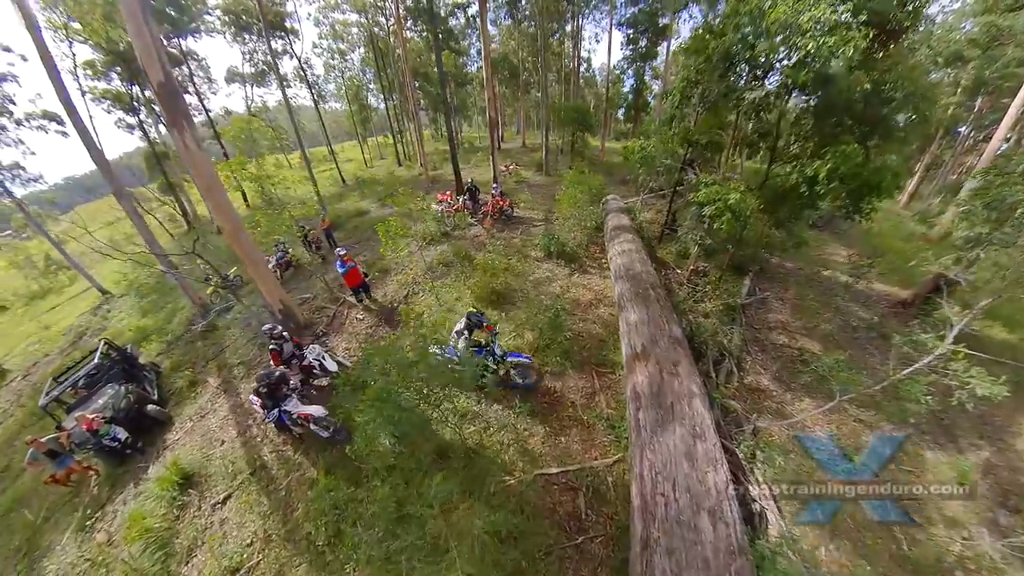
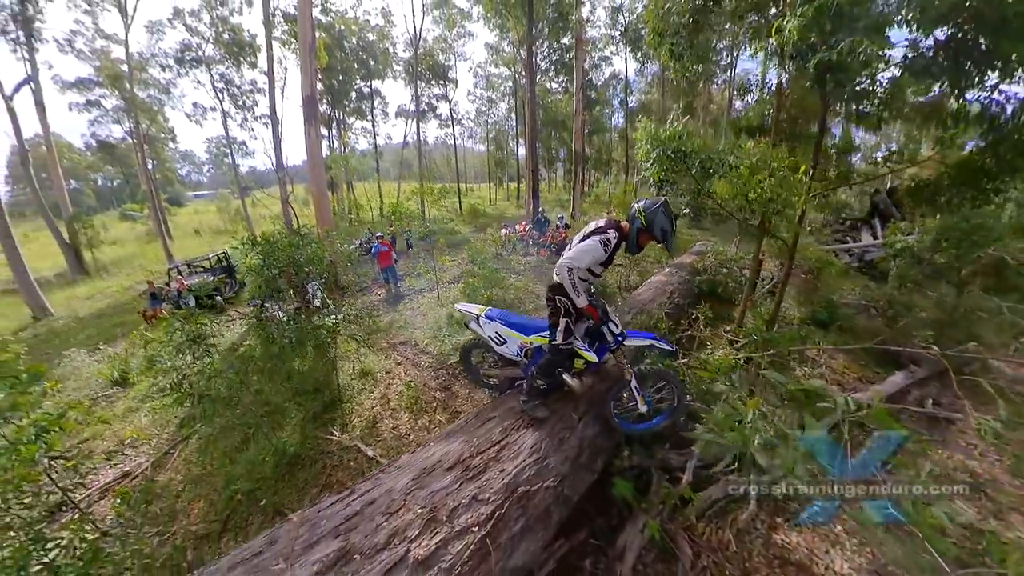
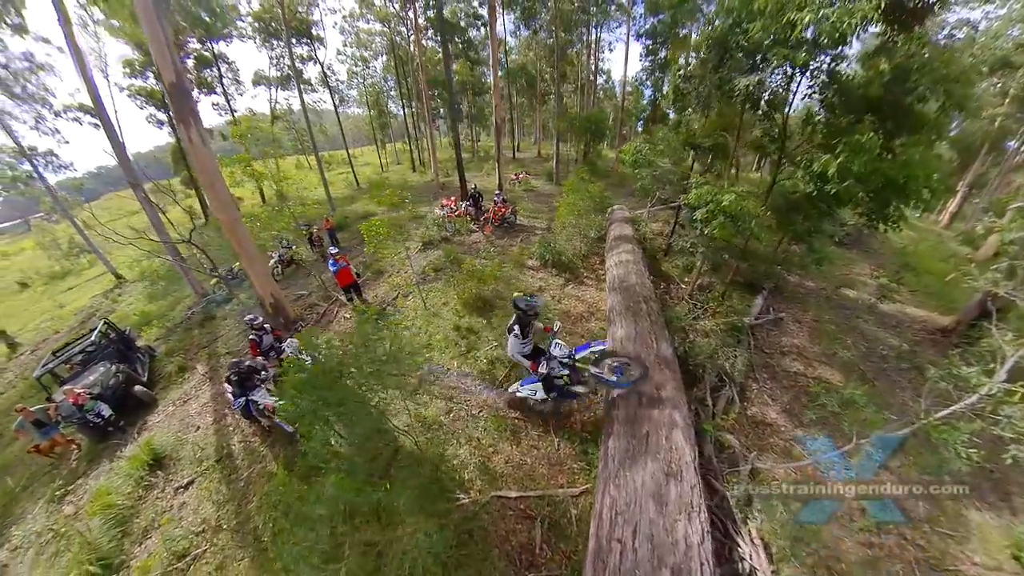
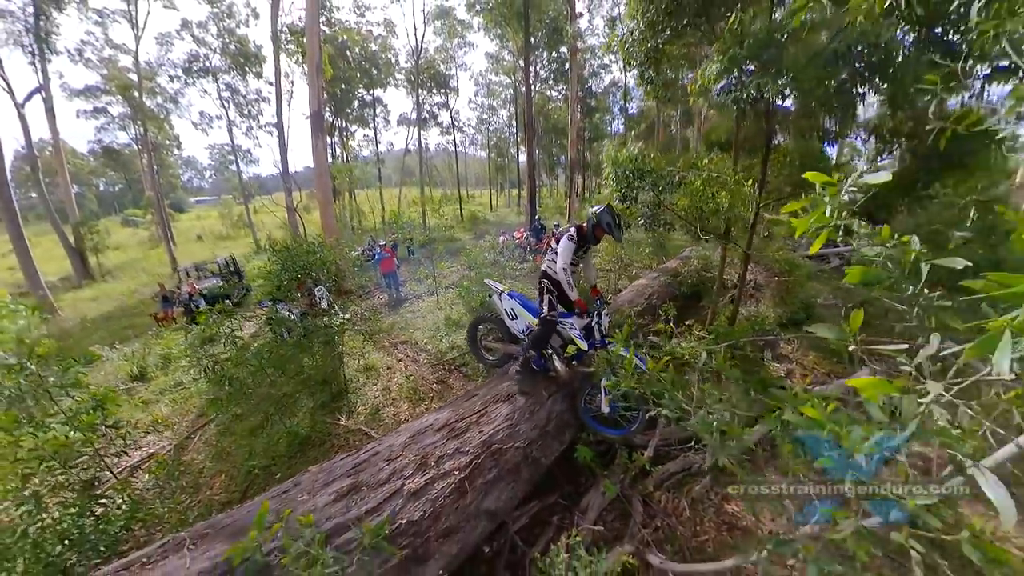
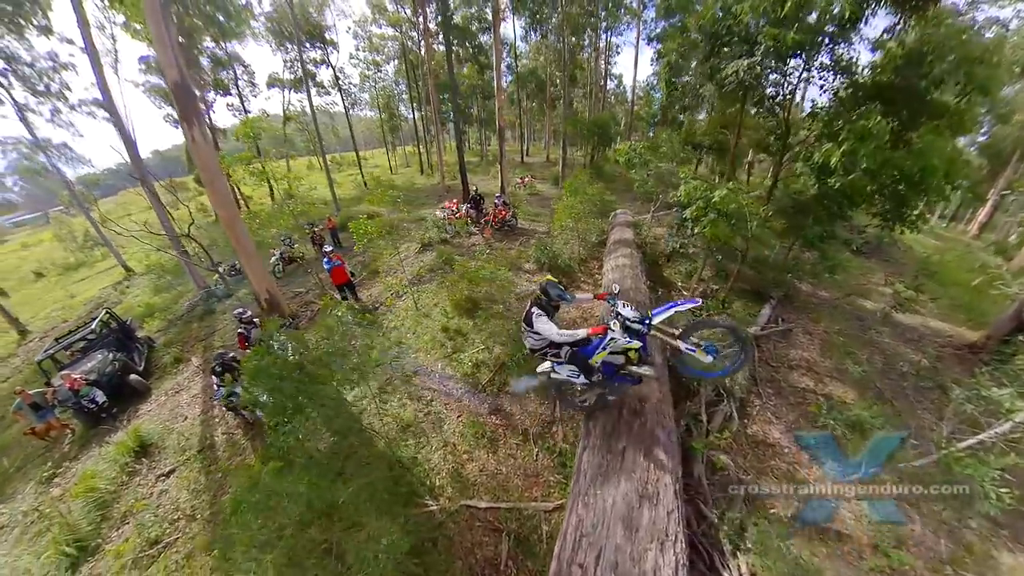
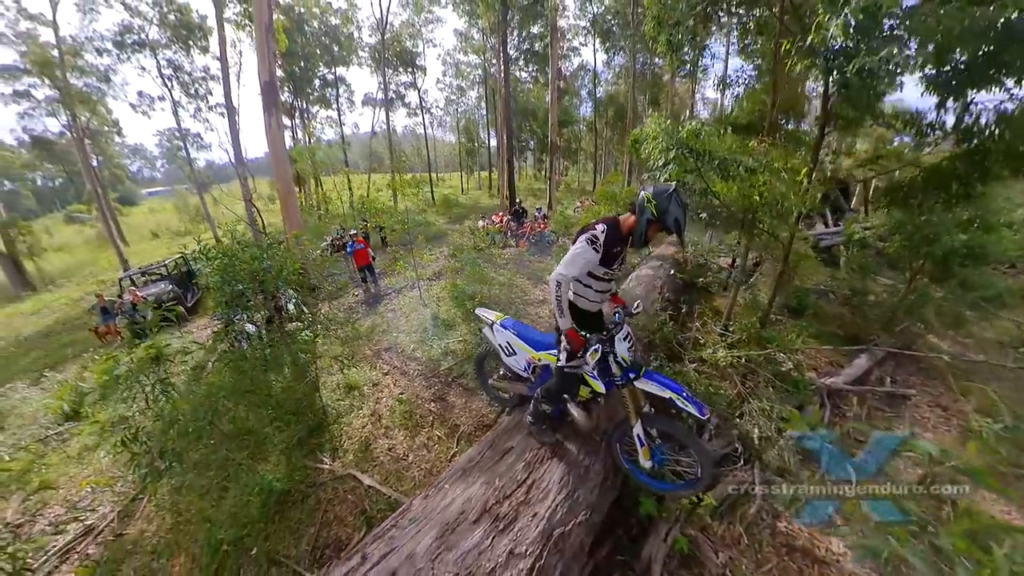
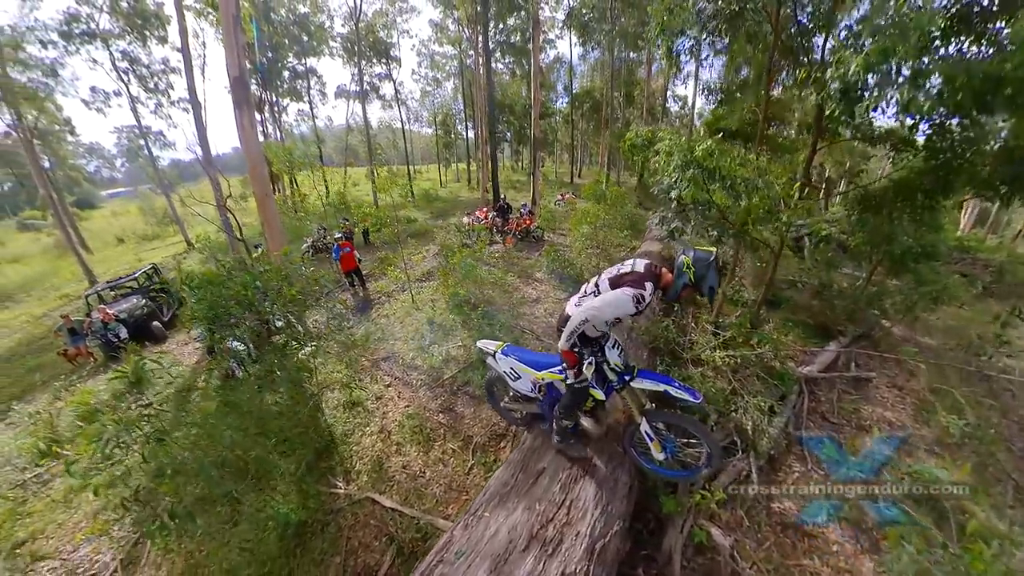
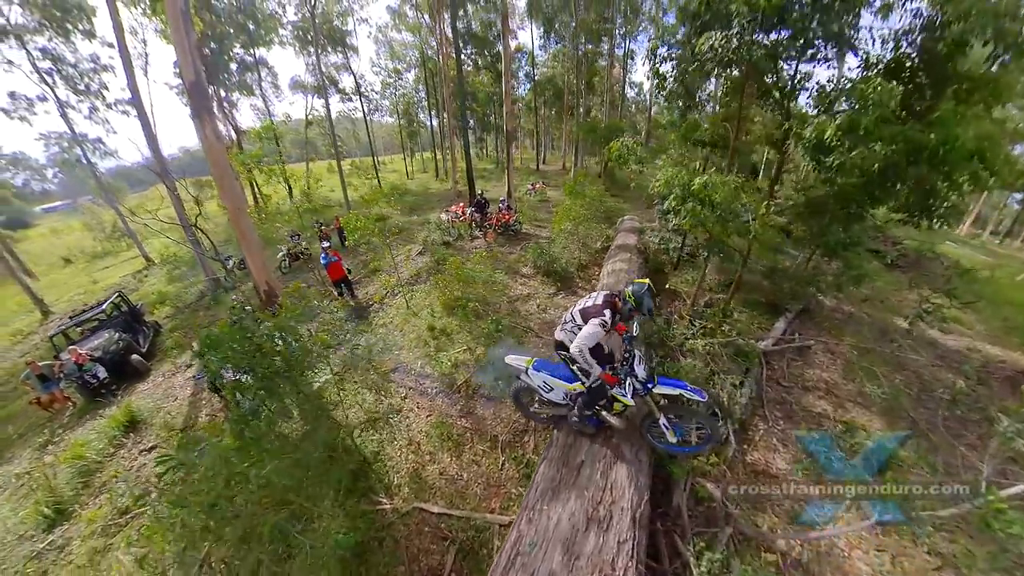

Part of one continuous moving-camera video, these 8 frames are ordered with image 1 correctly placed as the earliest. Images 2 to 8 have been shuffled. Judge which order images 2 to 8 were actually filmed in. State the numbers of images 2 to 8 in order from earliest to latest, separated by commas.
3, 5, 8, 7, 6, 2, 4
